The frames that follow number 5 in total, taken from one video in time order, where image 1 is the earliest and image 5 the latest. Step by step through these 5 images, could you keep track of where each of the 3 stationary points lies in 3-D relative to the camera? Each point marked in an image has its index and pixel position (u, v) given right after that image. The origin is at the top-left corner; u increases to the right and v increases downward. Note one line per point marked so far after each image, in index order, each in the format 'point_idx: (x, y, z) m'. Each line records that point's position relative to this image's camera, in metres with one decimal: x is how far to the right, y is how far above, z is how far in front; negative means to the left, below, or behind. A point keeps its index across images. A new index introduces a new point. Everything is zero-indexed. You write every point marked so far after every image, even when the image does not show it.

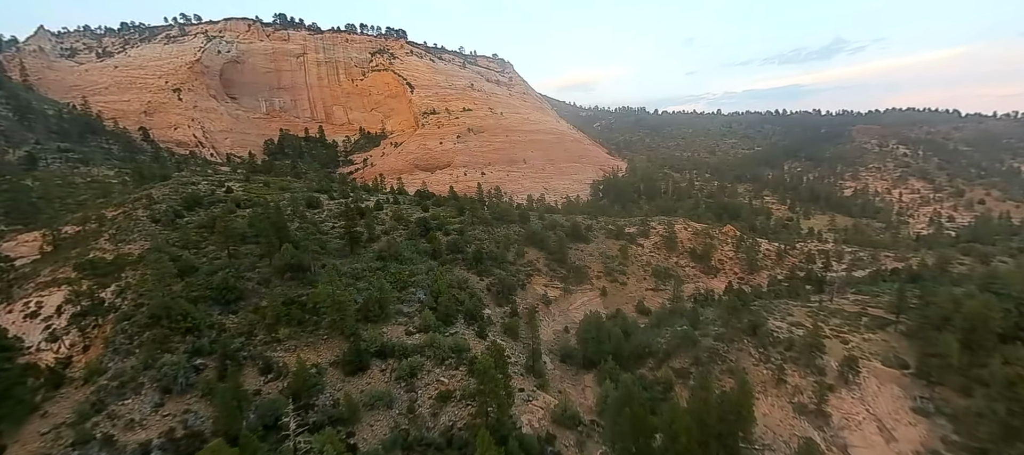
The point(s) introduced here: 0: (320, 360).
0: (-9.4, -6.4, +19.0) m
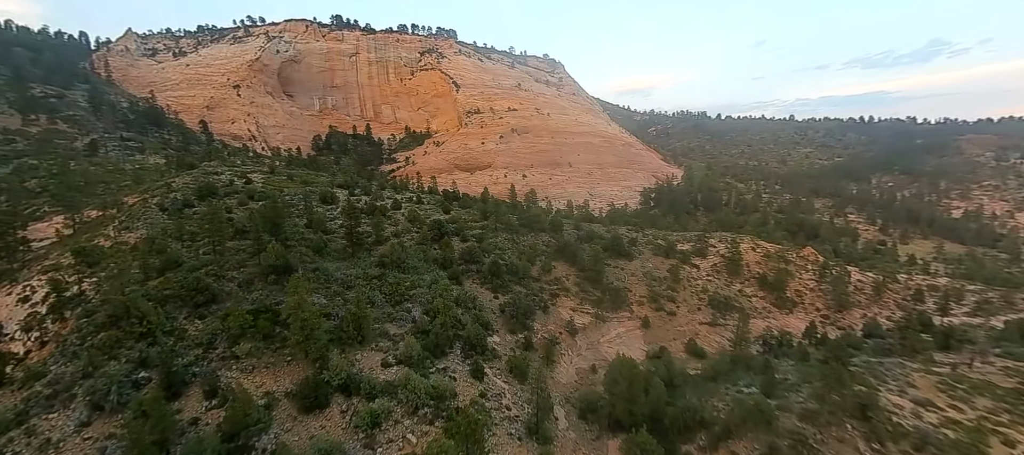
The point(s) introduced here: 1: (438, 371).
0: (-9.4, -6.4, +15.6) m
1: (-3.0, -5.9, +16.0) m
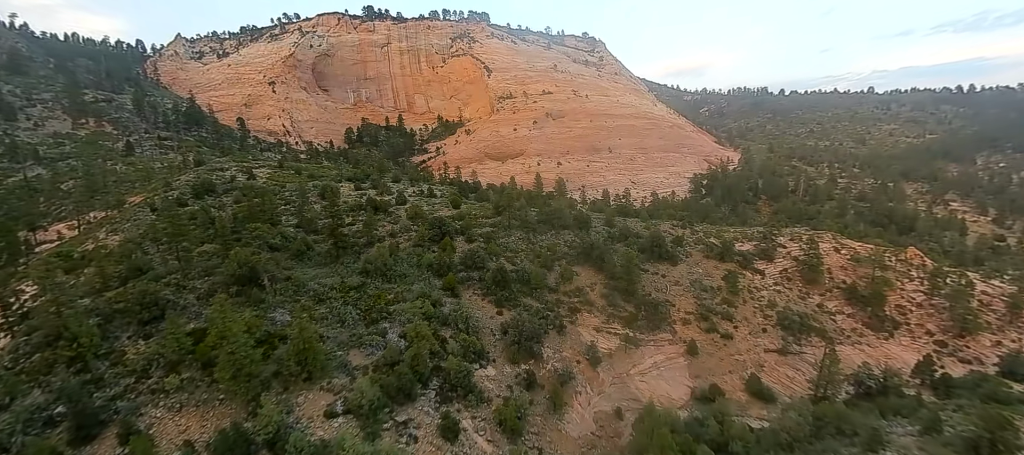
0: (-9.9, -6.6, +12.4) m
1: (-3.5, -6.1, +12.1) m
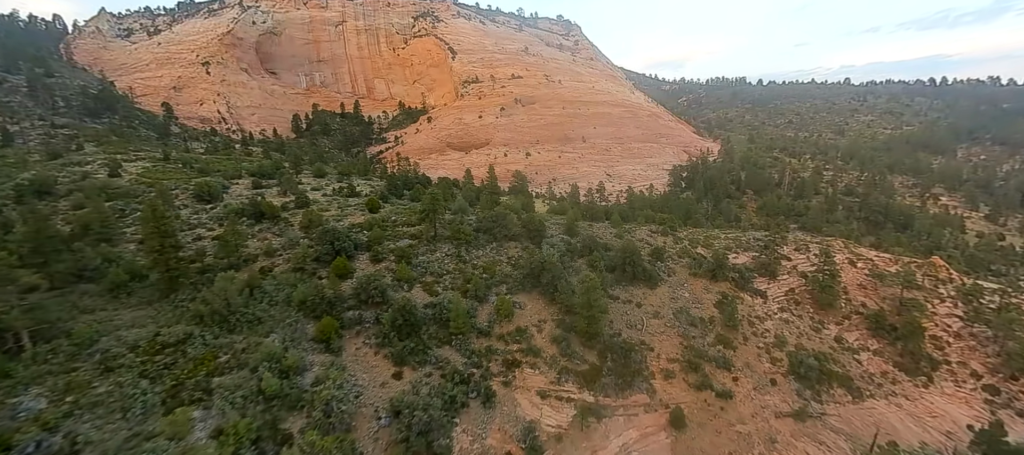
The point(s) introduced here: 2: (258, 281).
0: (-12.7, -7.5, +5.9) m
1: (-6.2, -6.9, +5.9) m
2: (-9.5, -2.0, +14.8) m
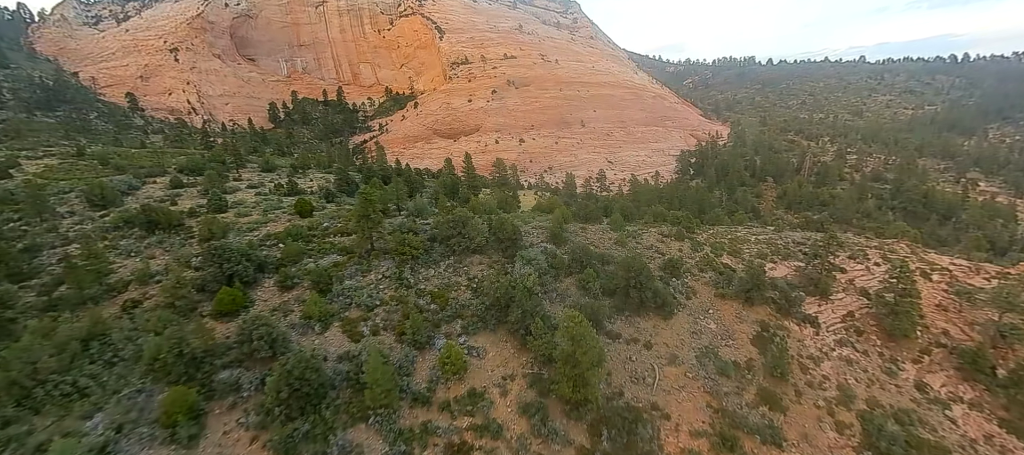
0: (-13.9, -8.4, +1.7) m
1: (-7.5, -7.7, +1.6) m
2: (-10.7, -2.6, +10.3) m
